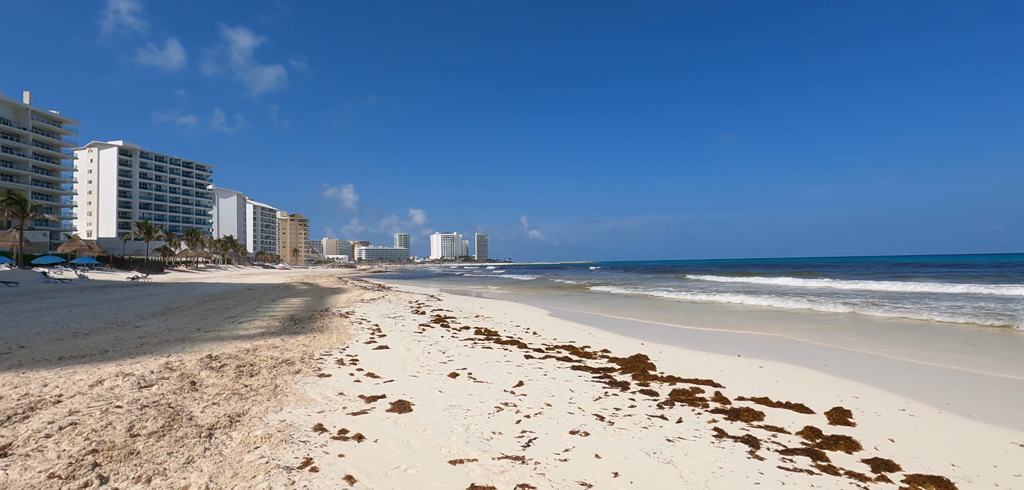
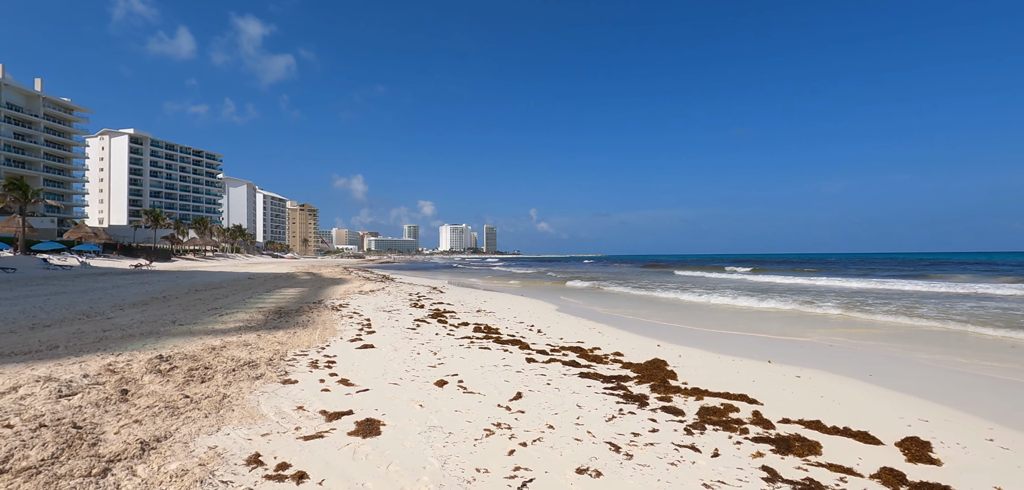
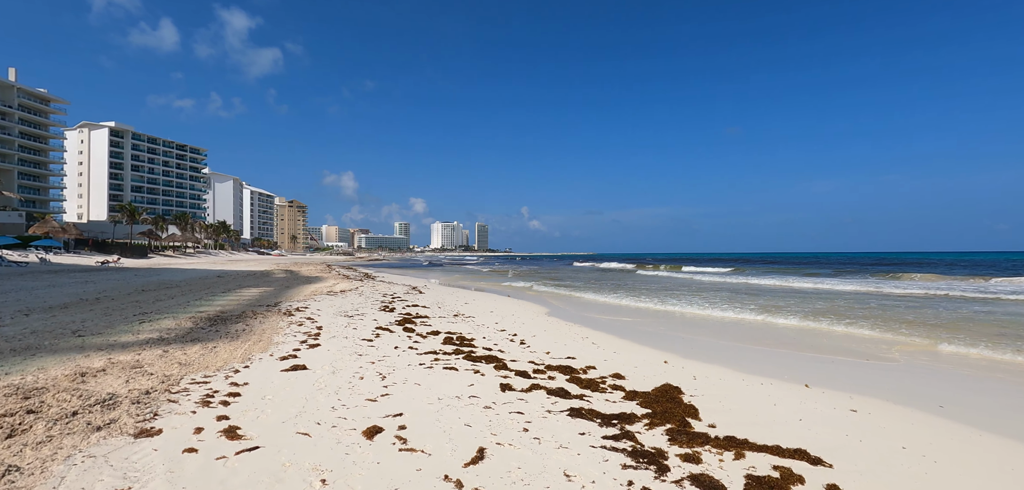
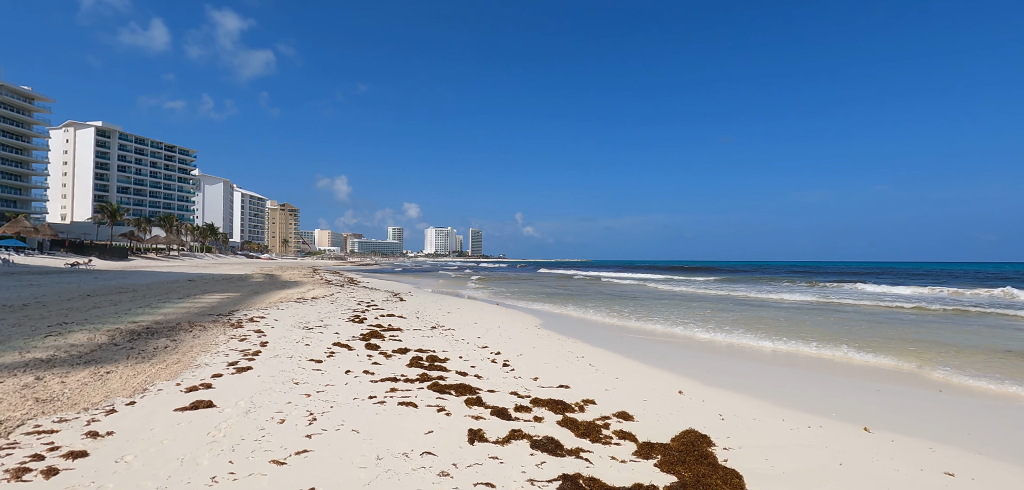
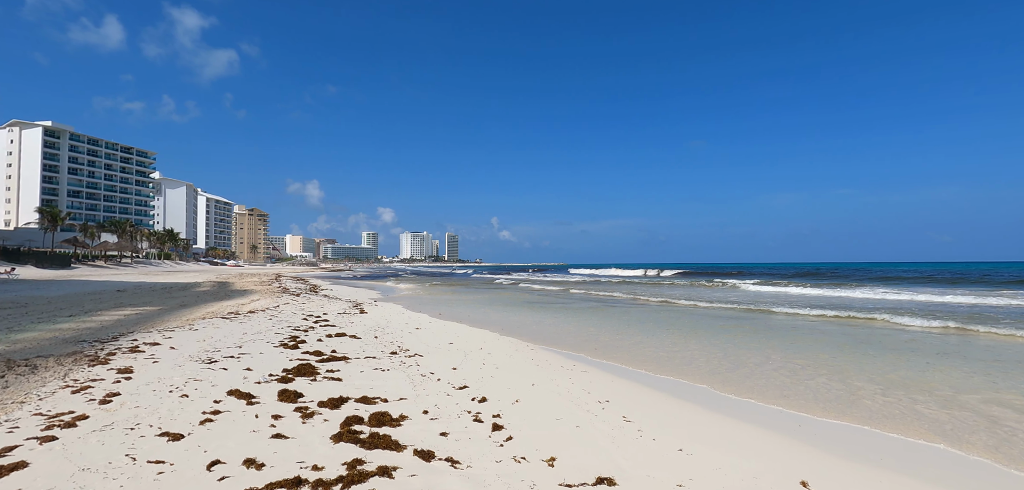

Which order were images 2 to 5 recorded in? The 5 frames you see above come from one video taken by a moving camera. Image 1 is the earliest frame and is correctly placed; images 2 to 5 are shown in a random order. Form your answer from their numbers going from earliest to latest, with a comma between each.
2, 3, 4, 5
